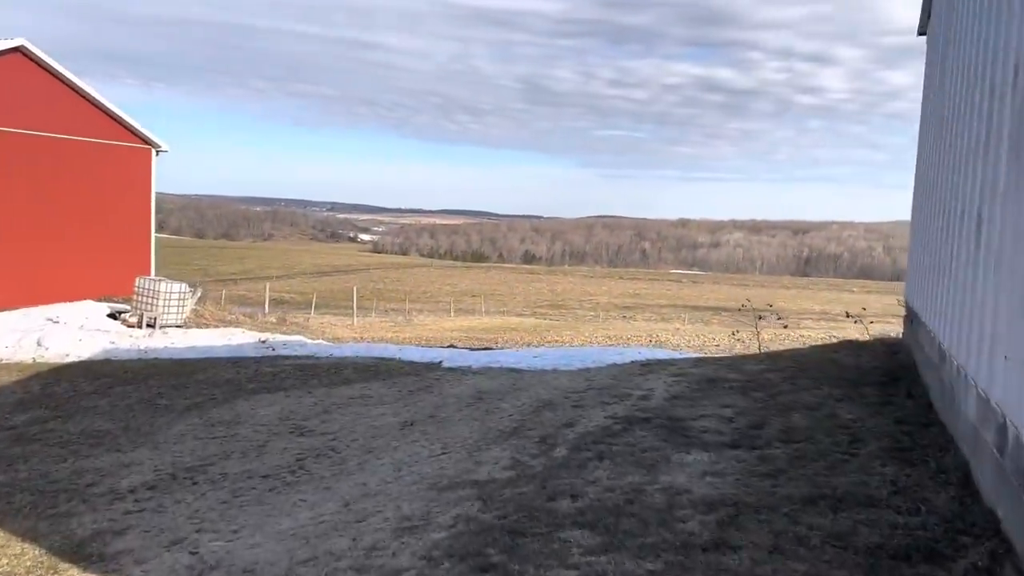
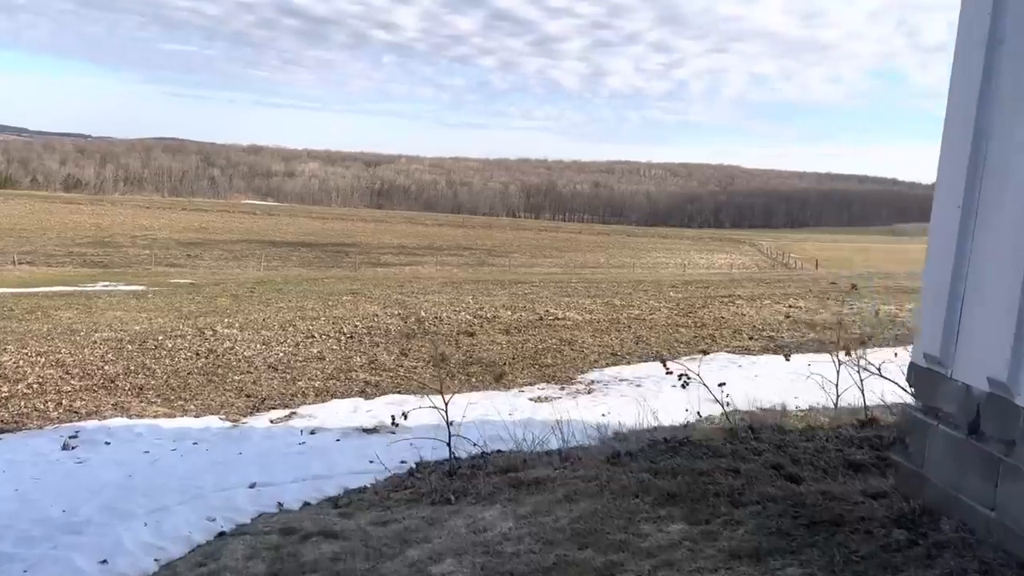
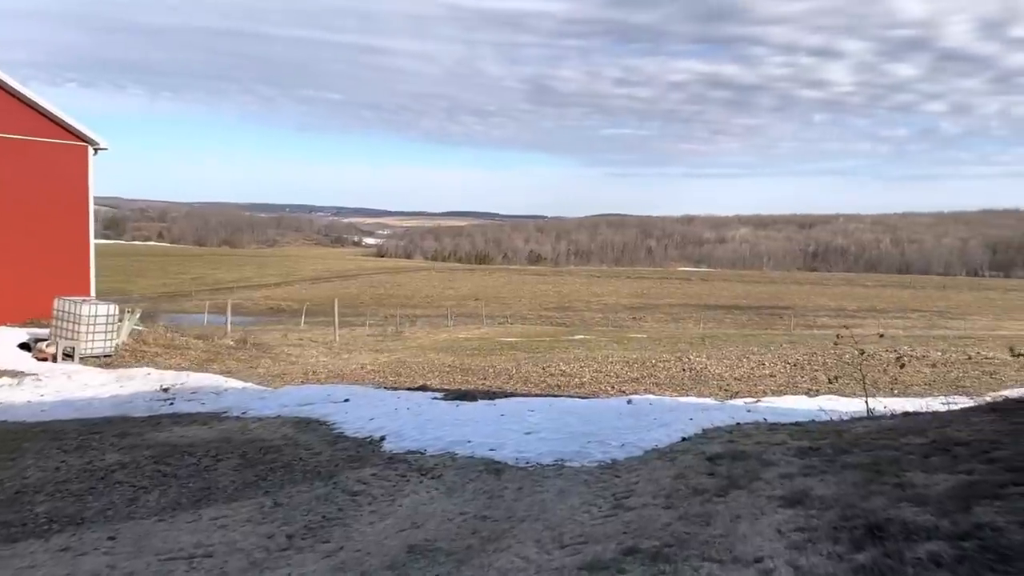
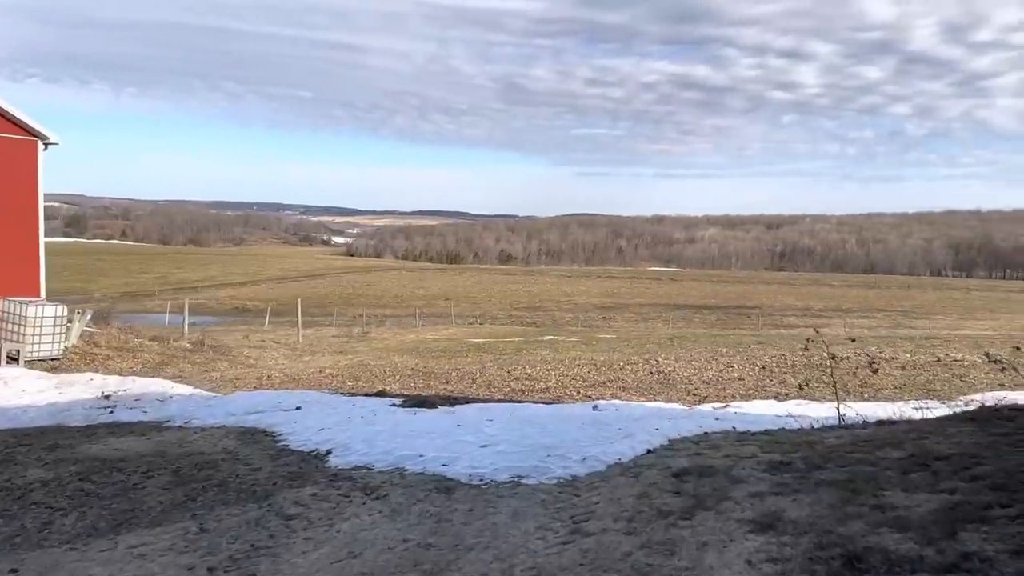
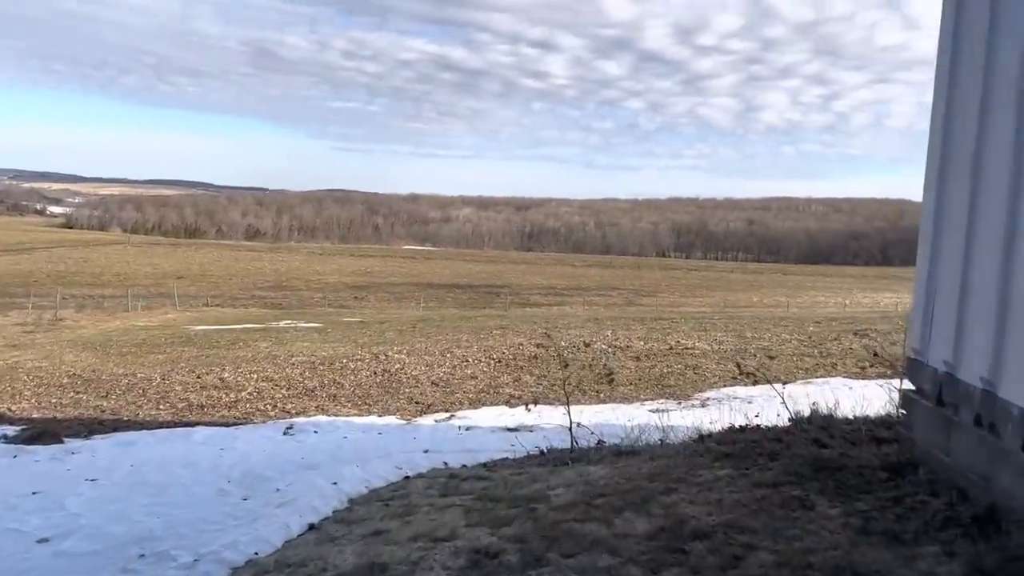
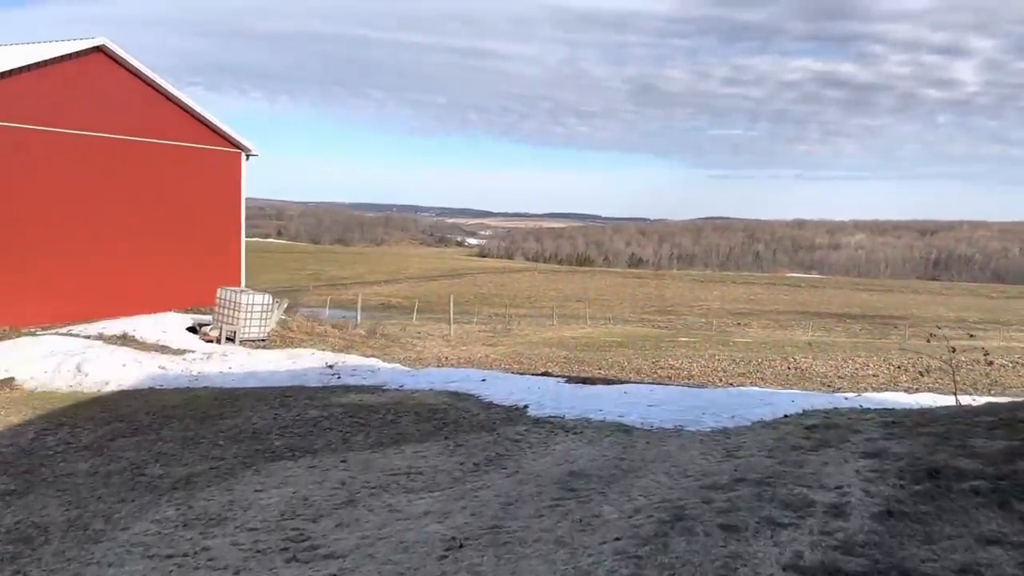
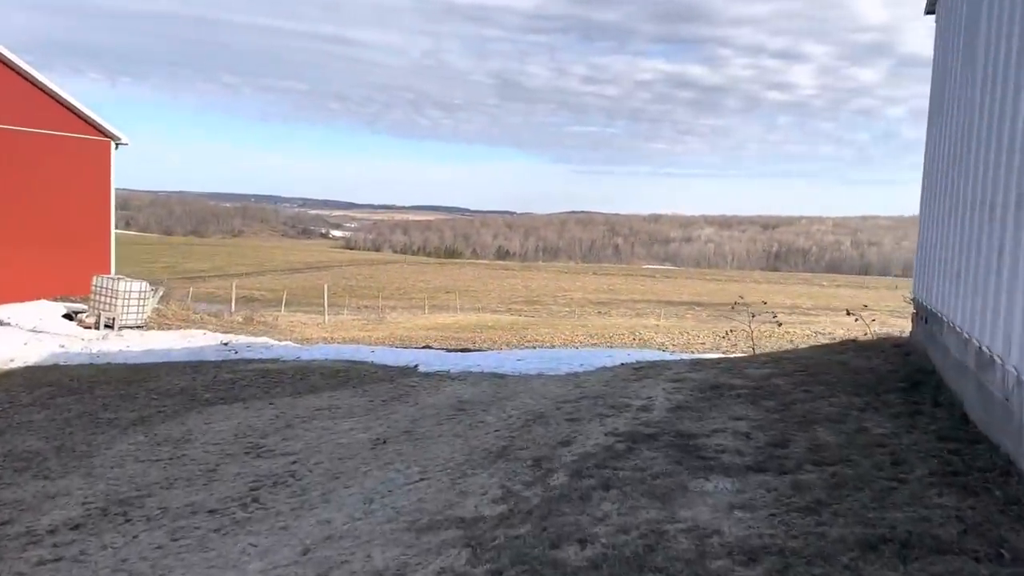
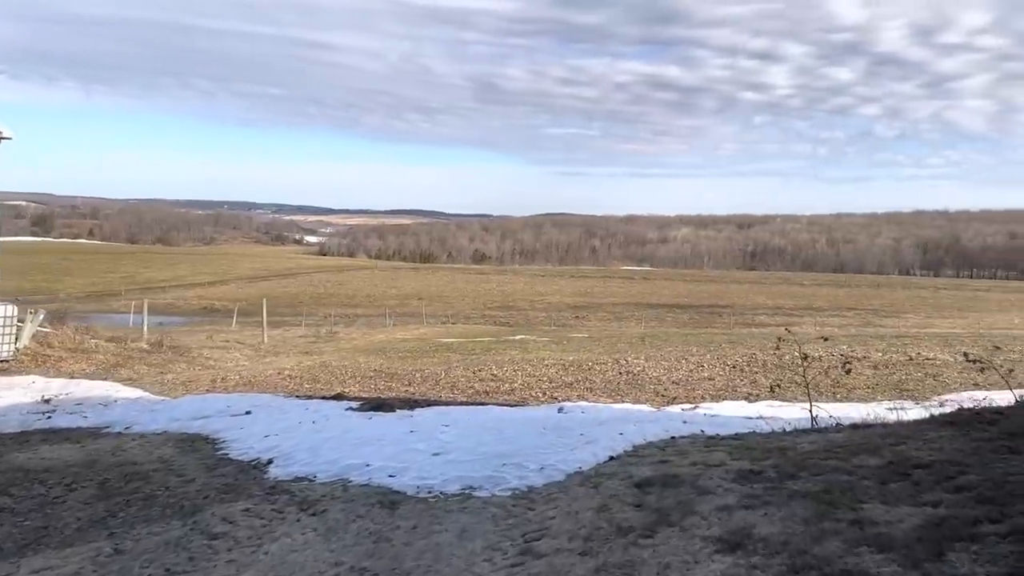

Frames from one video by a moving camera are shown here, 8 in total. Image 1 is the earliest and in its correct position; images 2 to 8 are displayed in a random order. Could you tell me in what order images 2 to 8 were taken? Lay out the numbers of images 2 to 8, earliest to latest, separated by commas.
7, 6, 3, 4, 8, 5, 2
